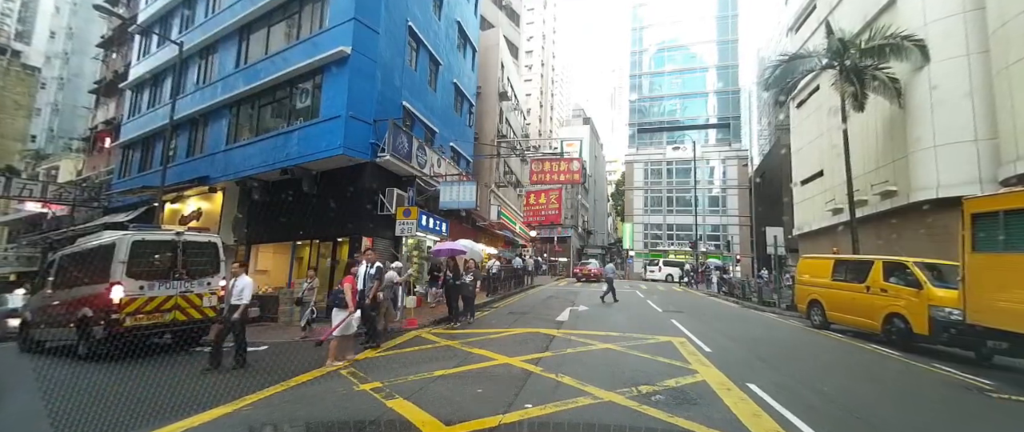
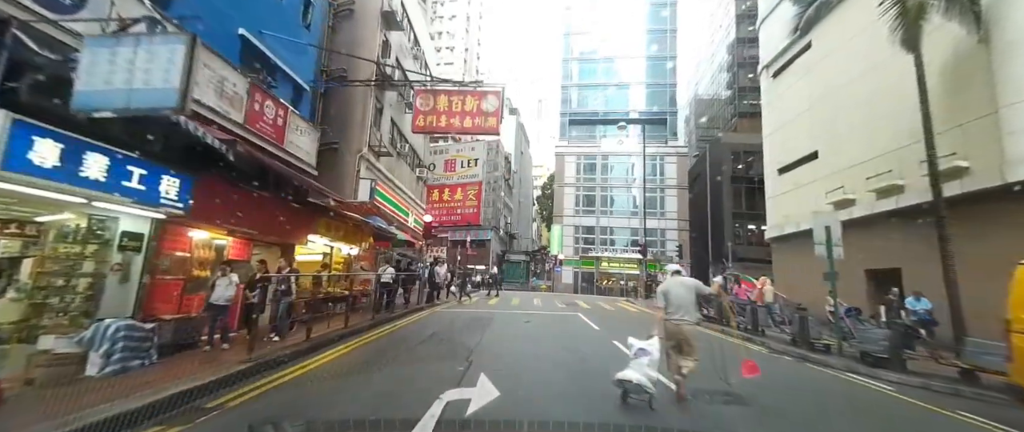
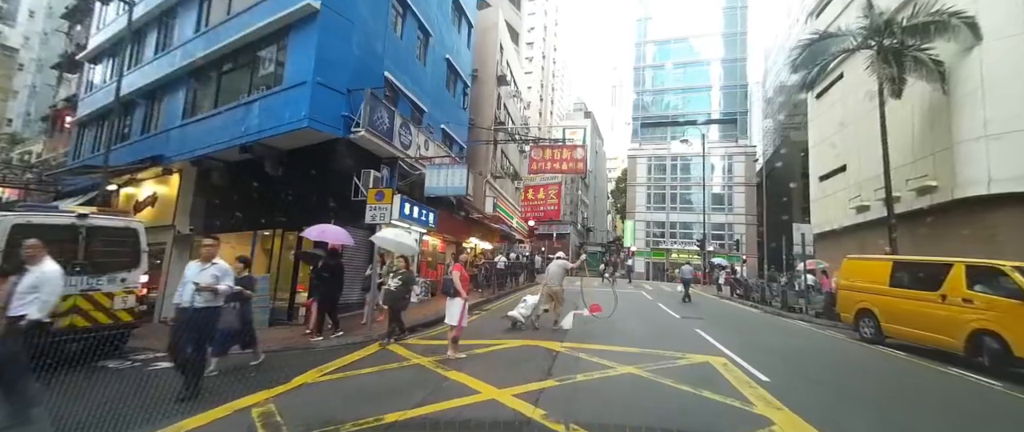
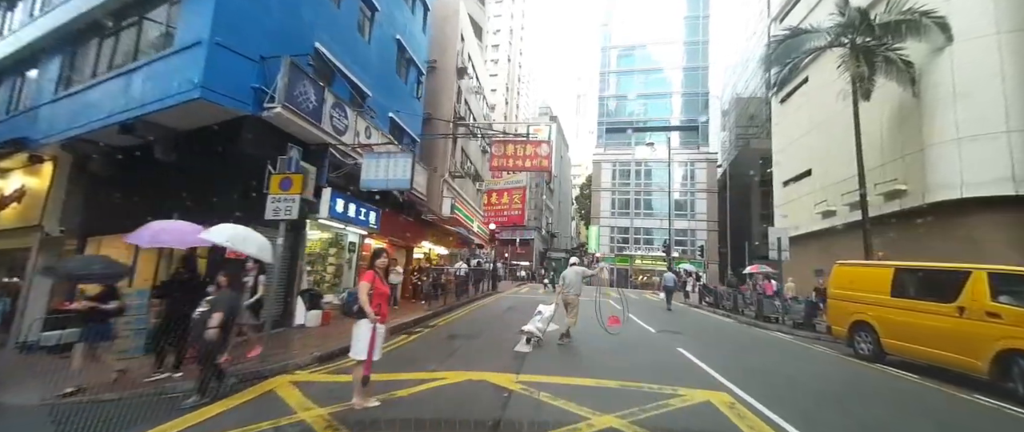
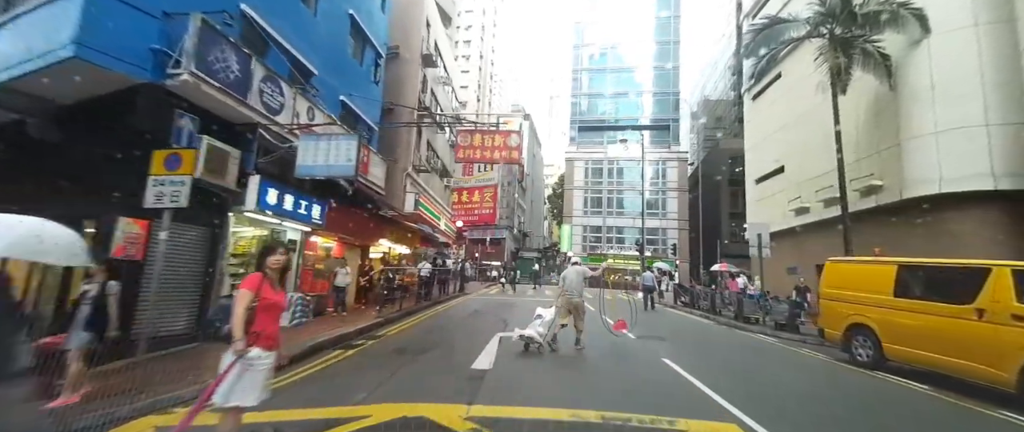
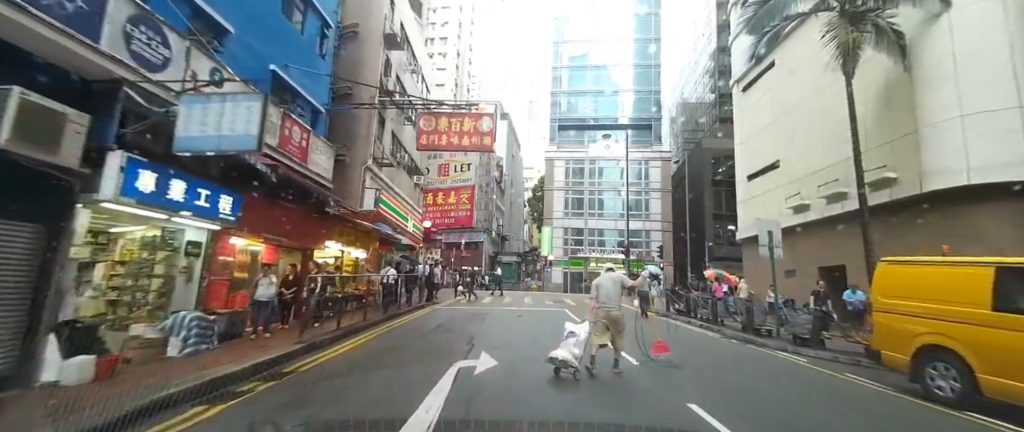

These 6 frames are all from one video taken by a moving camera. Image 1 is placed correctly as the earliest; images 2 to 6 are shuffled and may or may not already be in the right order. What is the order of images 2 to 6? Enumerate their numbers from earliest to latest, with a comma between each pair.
3, 4, 5, 6, 2
